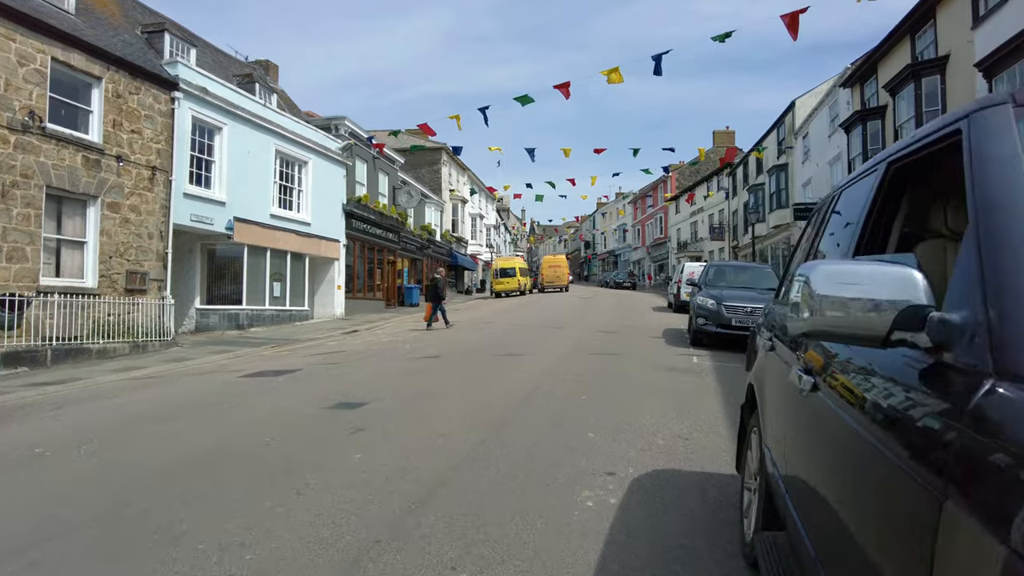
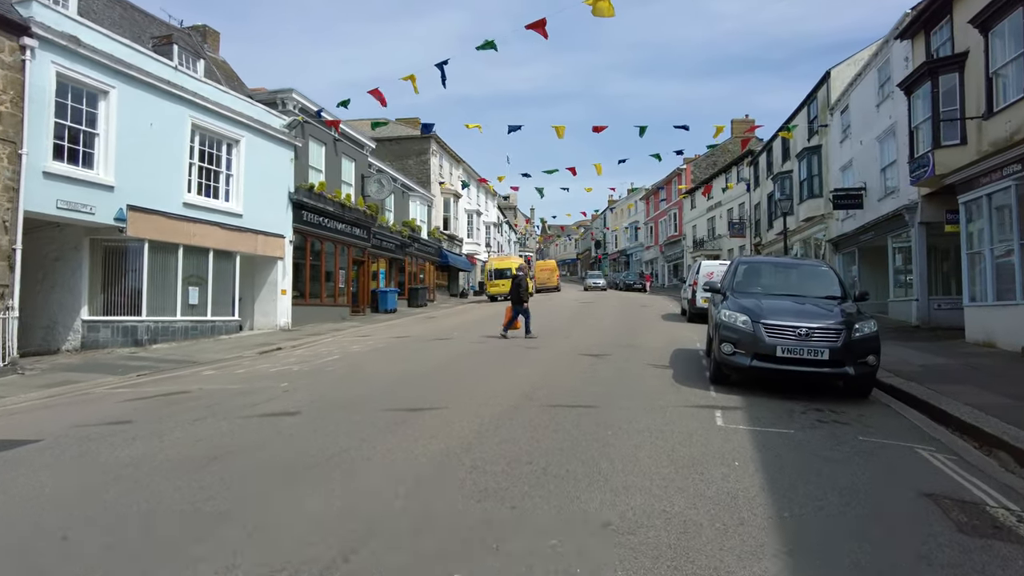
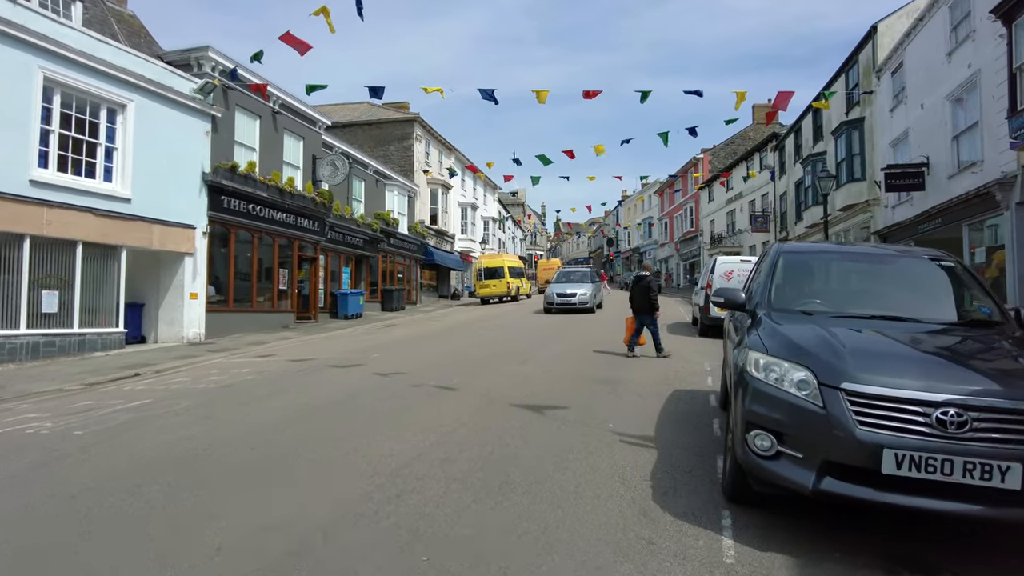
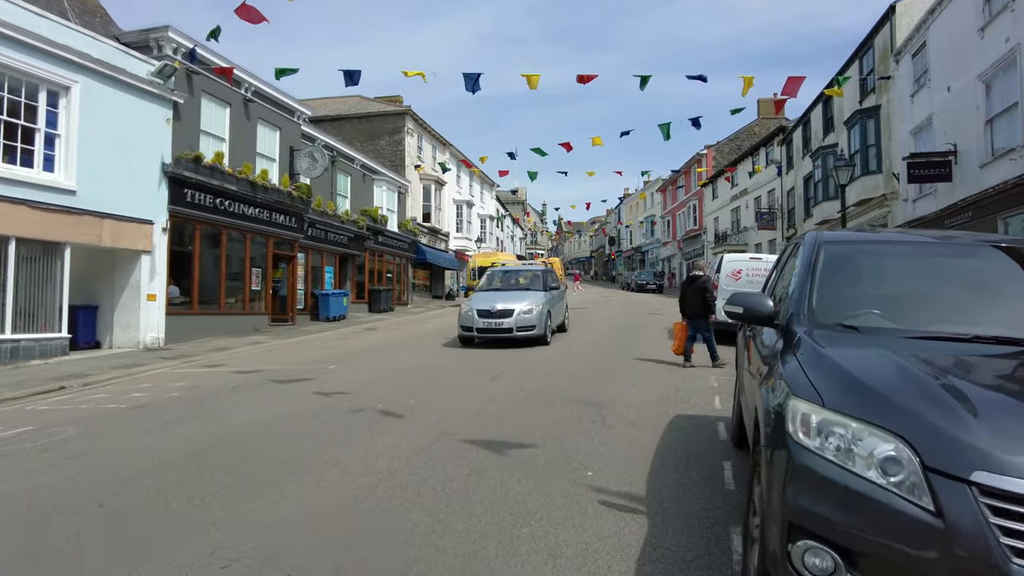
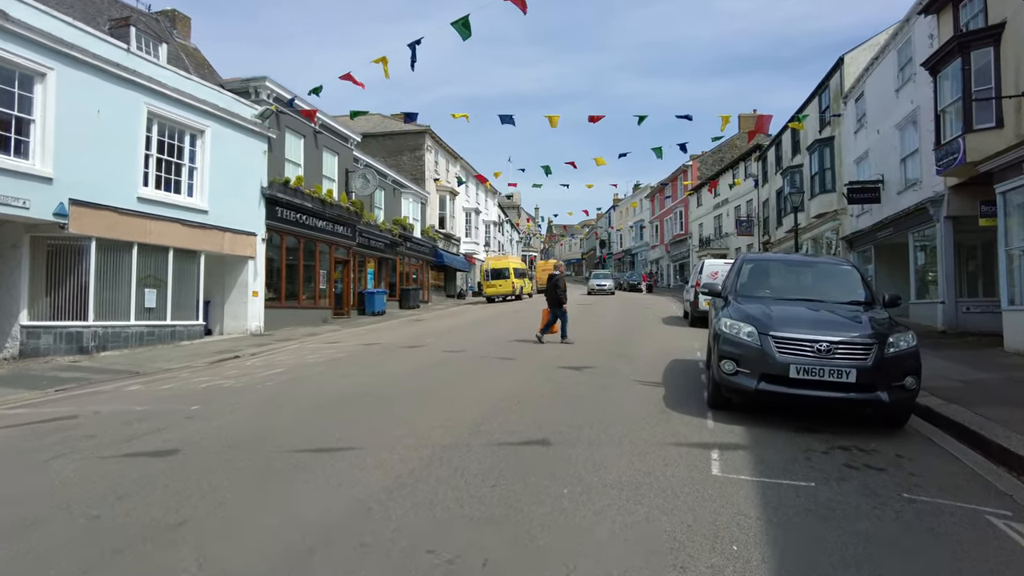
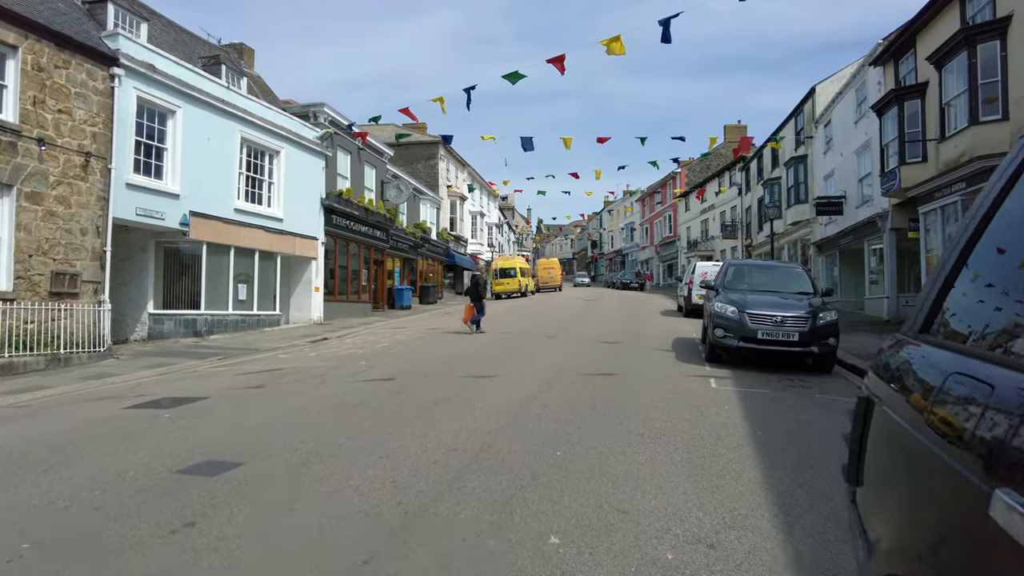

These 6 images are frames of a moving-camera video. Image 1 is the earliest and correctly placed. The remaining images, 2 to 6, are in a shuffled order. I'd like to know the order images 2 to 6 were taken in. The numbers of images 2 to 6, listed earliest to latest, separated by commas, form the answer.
6, 2, 5, 3, 4
